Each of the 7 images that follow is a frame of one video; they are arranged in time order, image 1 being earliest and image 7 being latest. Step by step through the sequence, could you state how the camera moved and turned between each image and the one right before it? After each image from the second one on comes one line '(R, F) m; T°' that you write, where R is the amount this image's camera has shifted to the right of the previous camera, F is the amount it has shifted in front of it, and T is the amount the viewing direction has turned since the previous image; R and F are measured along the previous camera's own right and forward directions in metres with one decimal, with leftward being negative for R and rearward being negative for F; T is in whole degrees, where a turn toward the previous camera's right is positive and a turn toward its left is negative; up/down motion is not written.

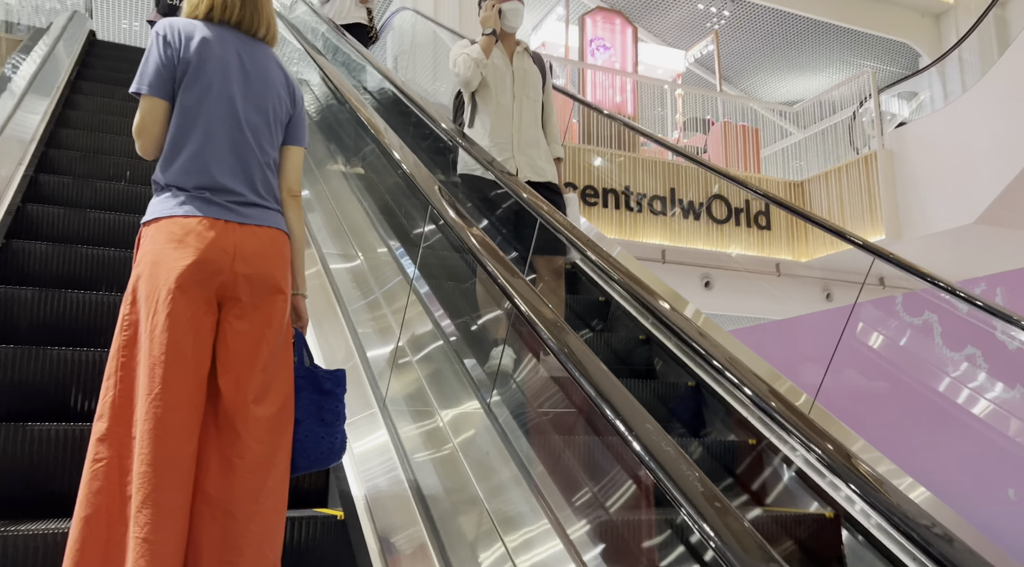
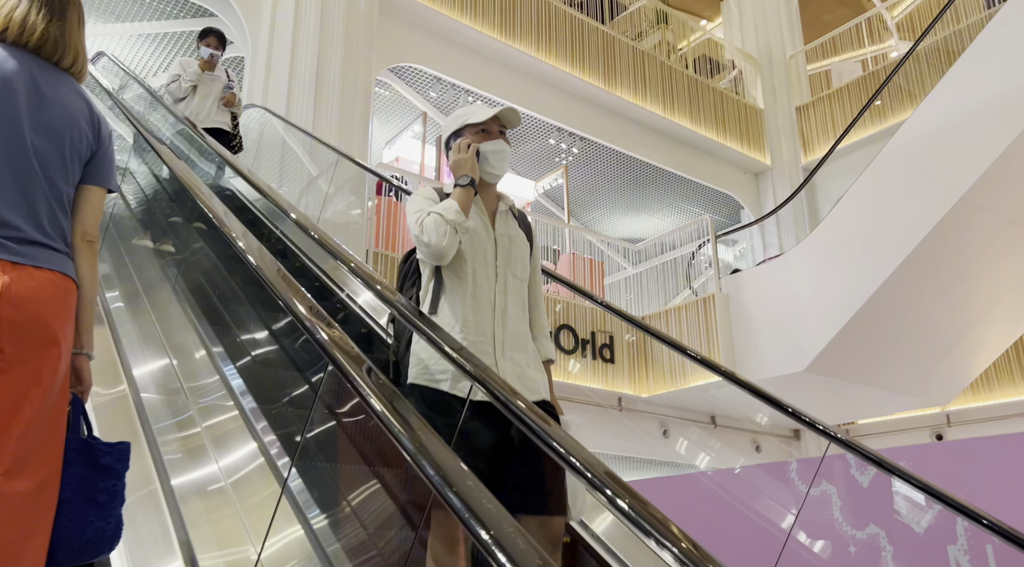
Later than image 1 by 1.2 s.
(0.0, +0.3) m; +11°
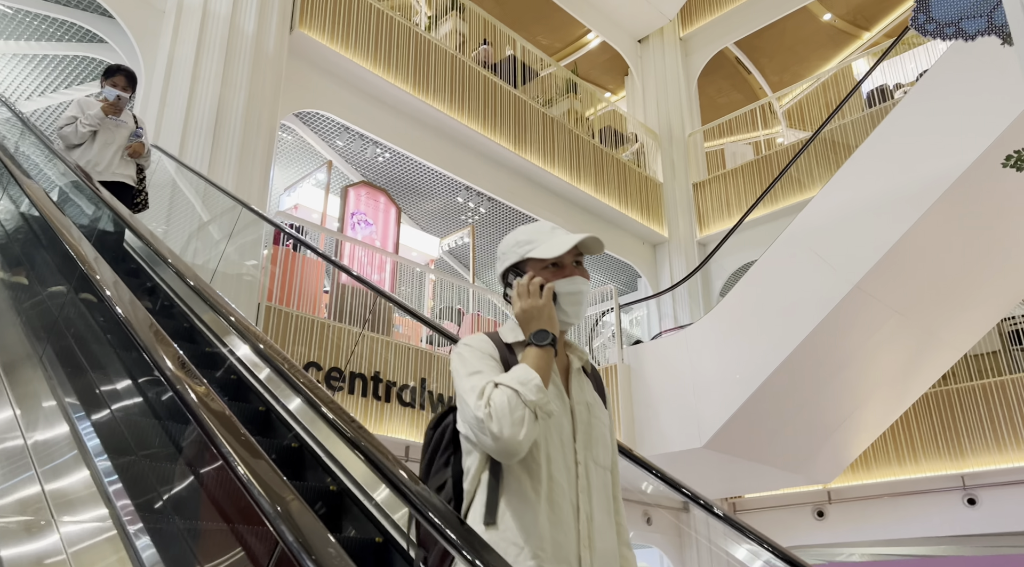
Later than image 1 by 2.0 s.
(-0.1, +0.2) m; +8°
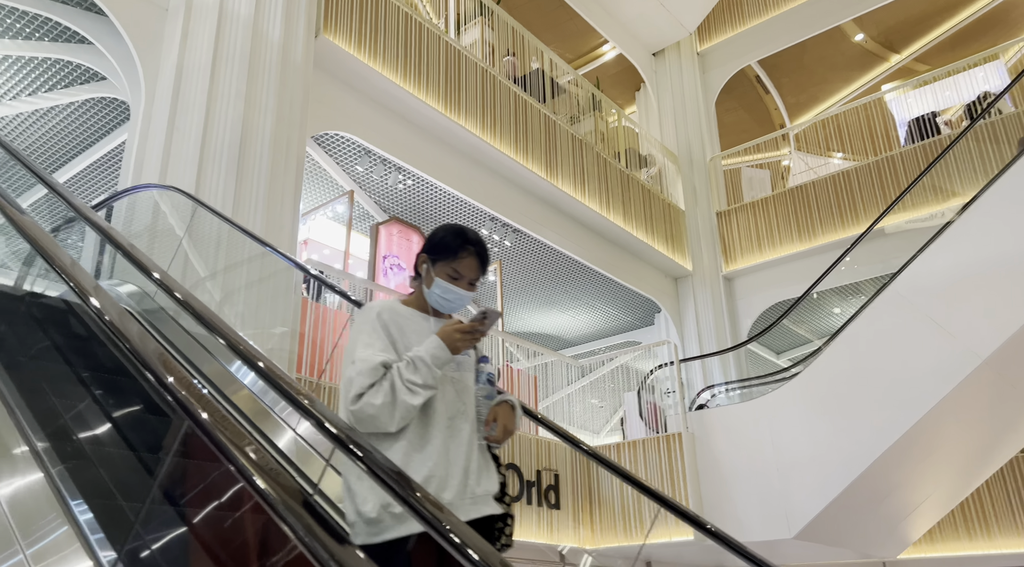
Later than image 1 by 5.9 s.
(-0.9, +1.1) m; +5°
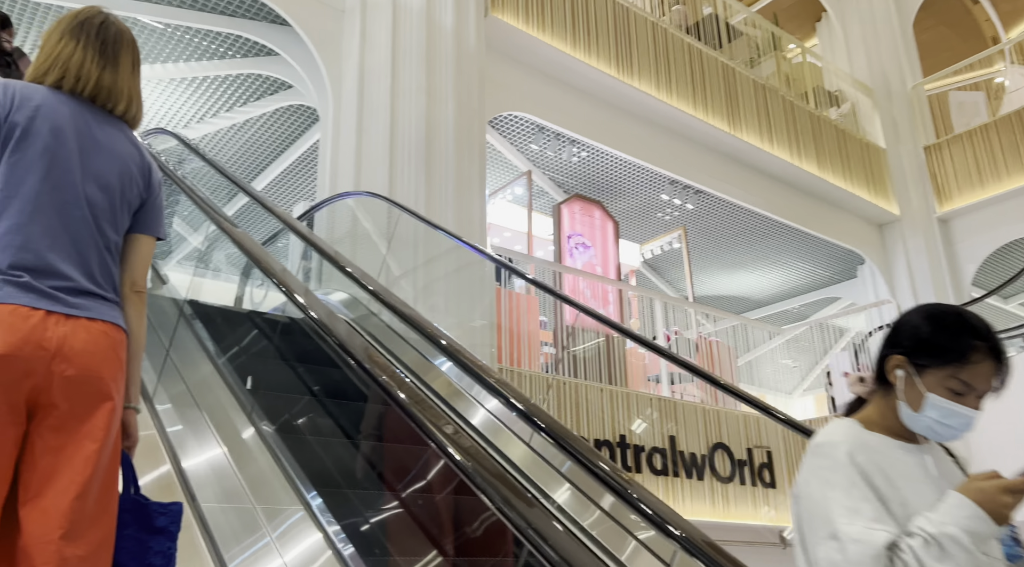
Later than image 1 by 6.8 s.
(-0.2, +0.3) m; -11°
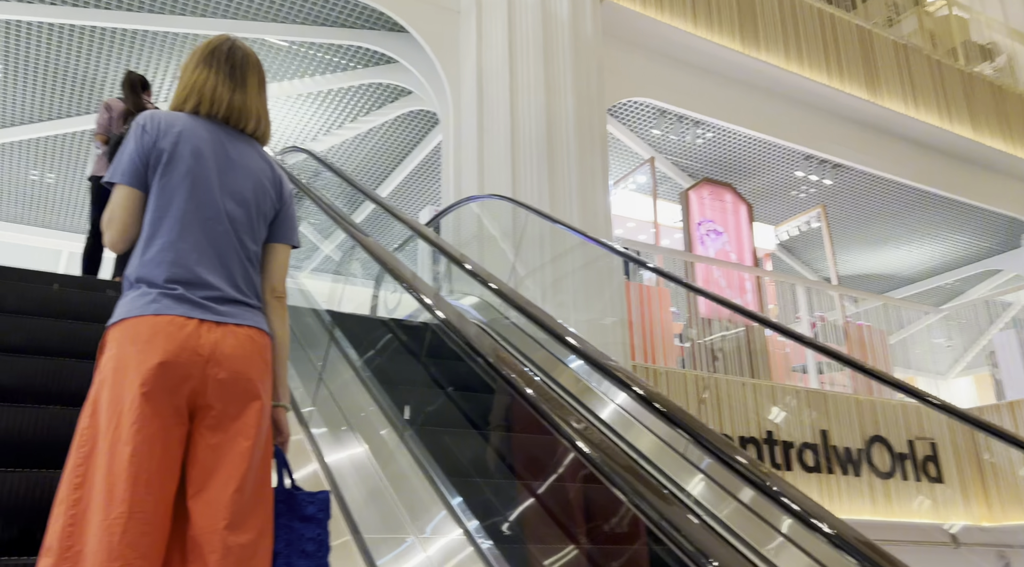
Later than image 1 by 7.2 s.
(+0.3, +0.1) m; -10°
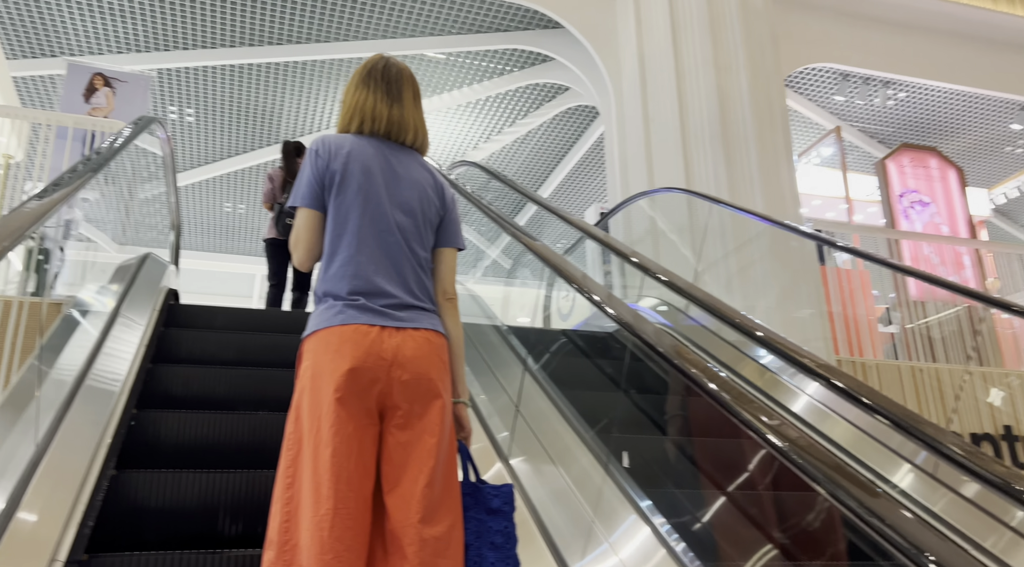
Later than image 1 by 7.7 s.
(+0.6, +0.2) m; -16°
